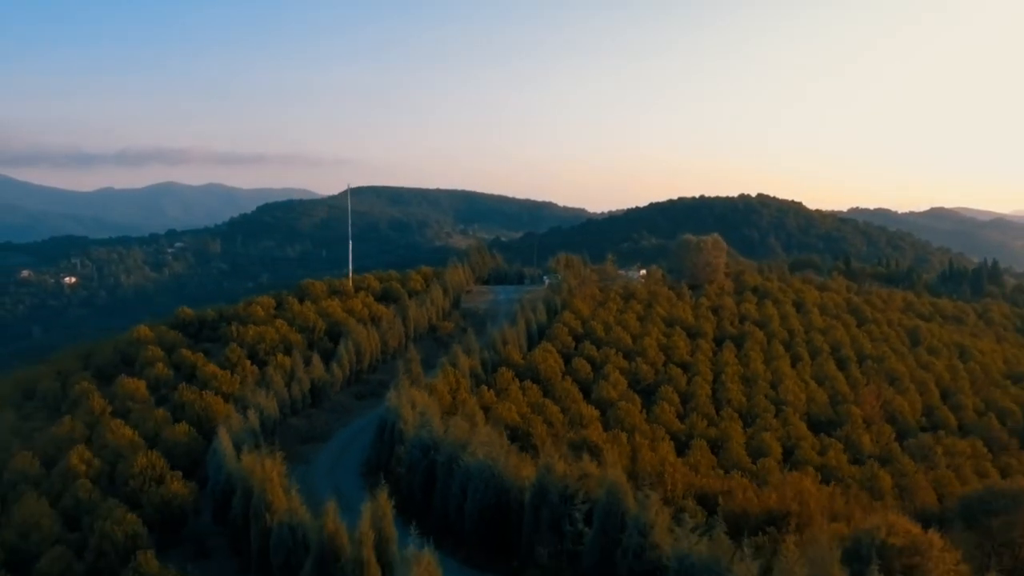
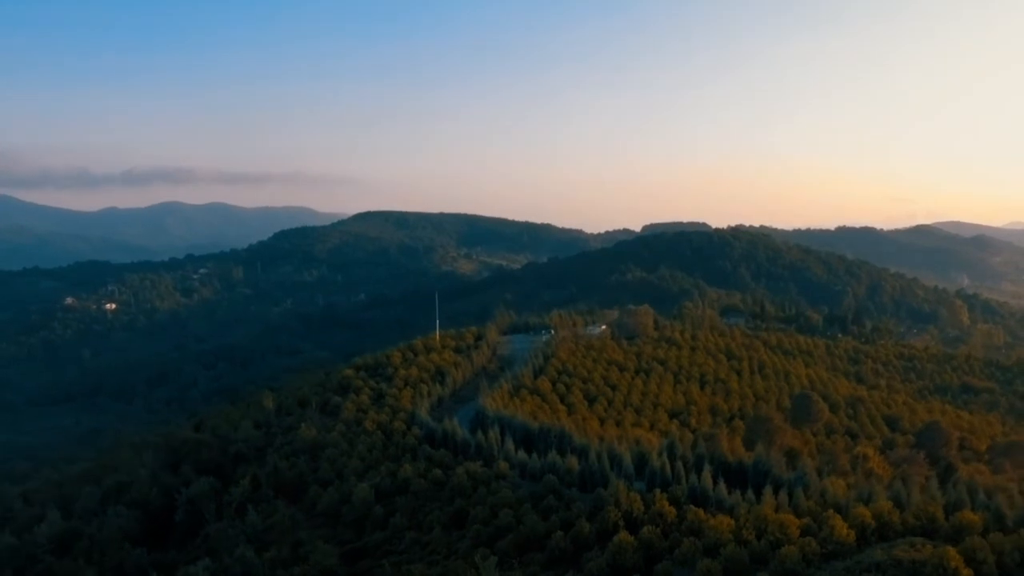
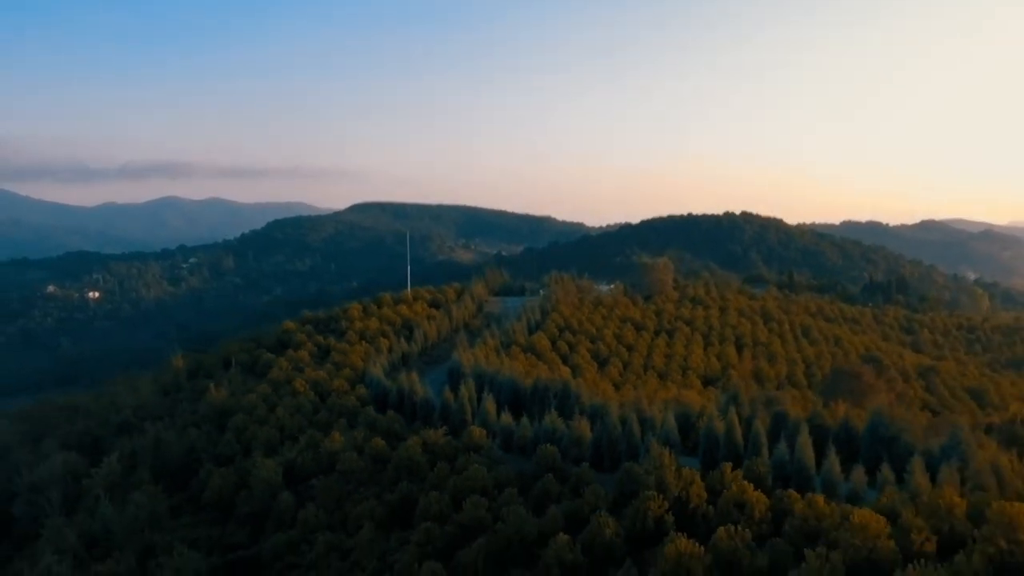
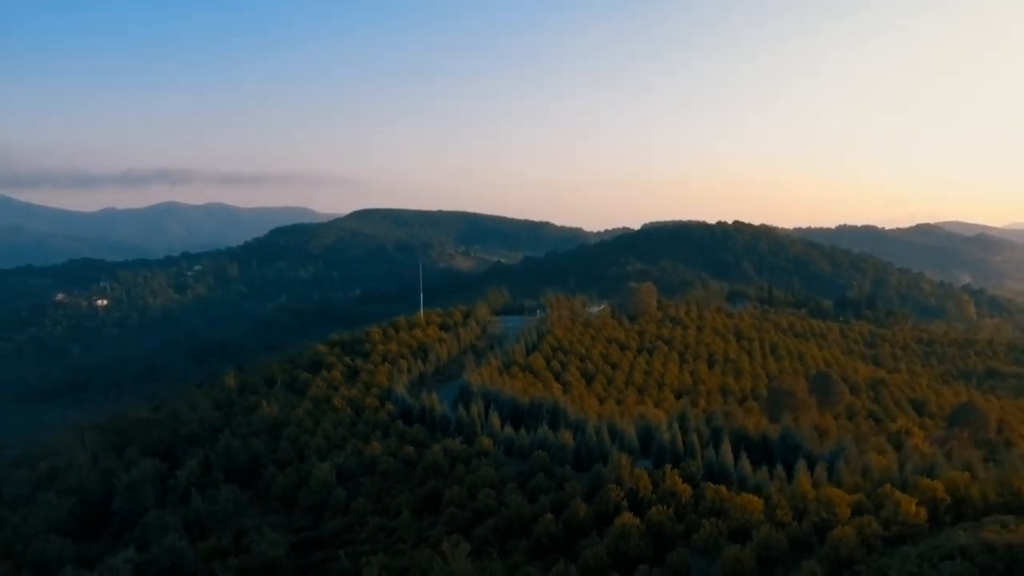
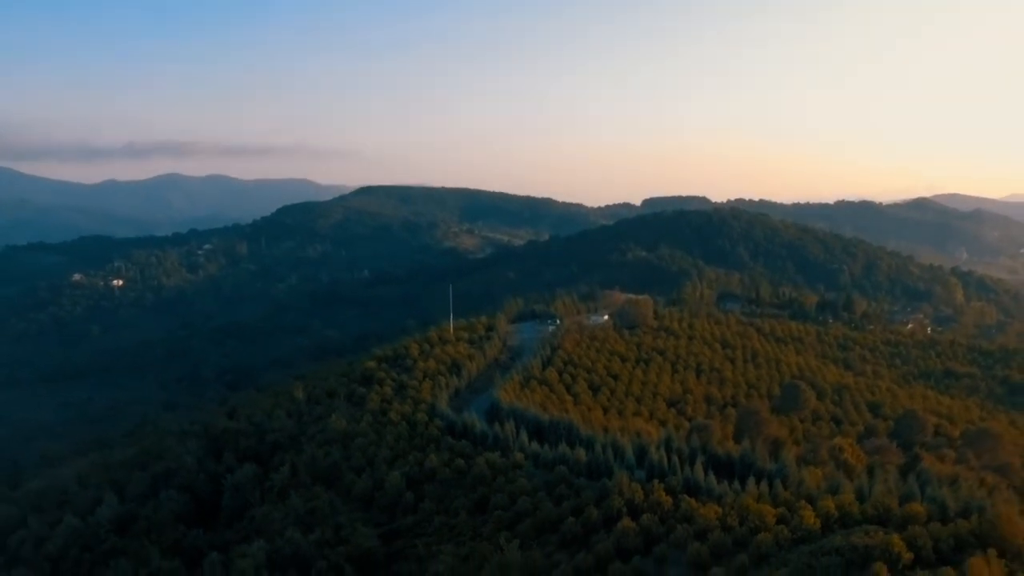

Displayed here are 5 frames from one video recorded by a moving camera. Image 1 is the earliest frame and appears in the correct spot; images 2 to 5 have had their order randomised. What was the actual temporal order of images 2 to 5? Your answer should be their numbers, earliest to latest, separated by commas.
3, 4, 2, 5
